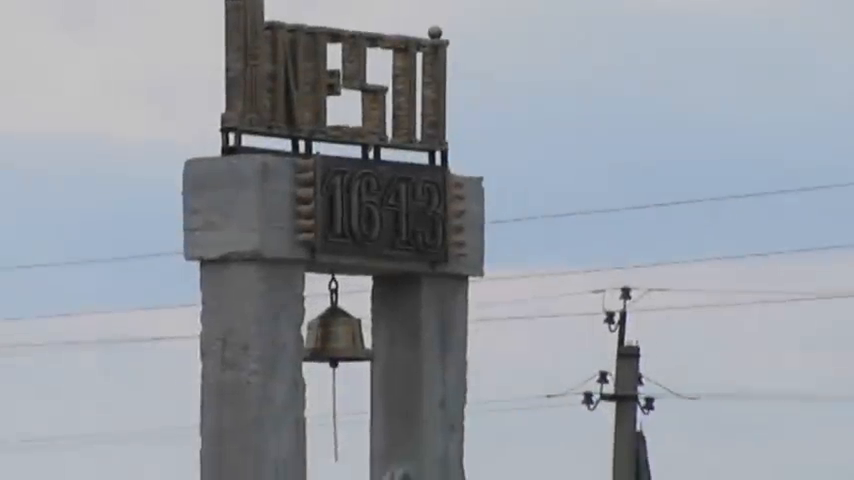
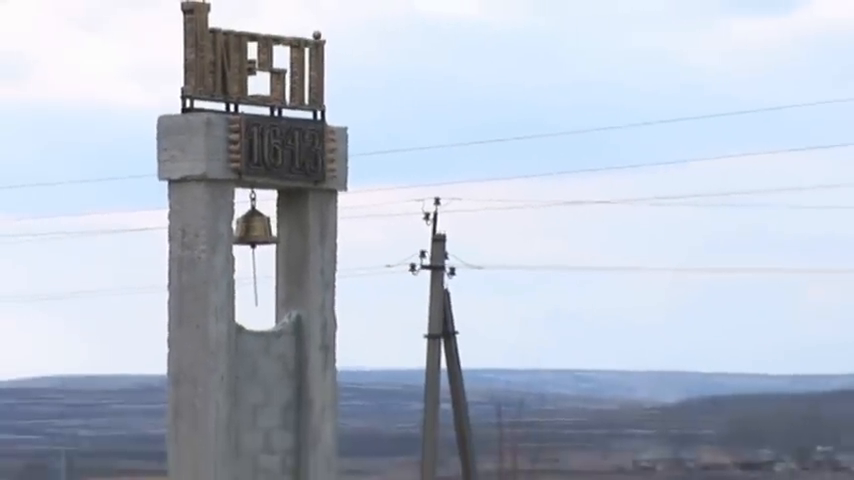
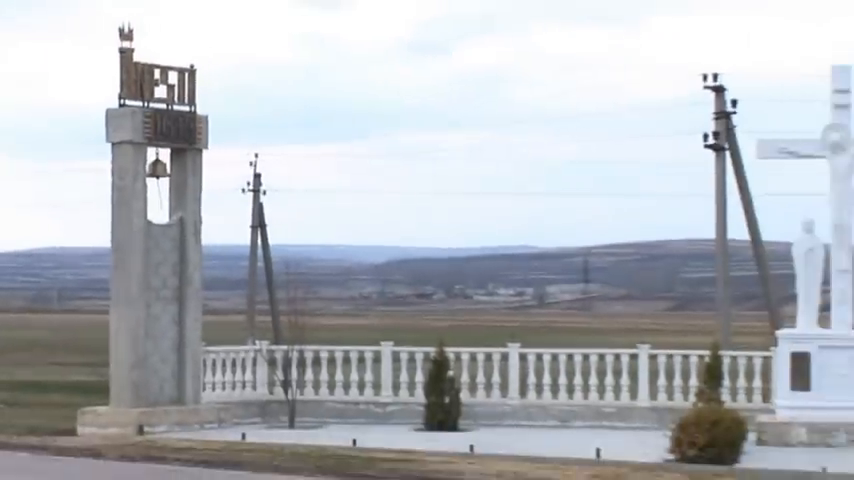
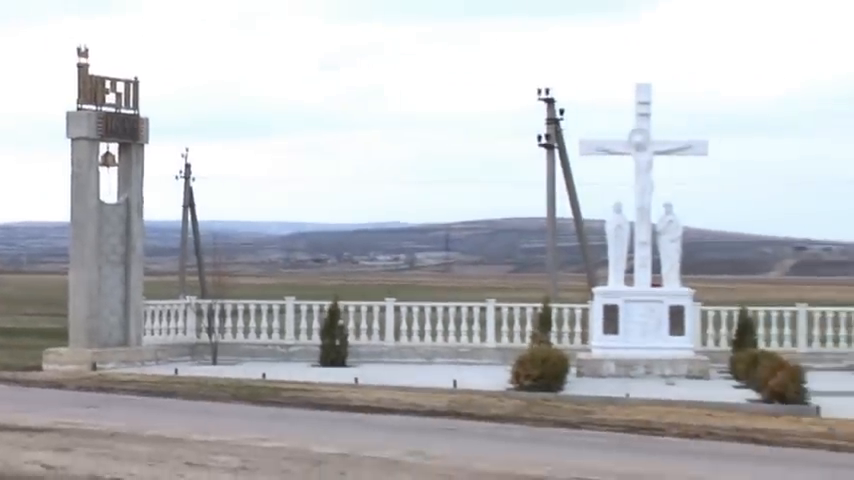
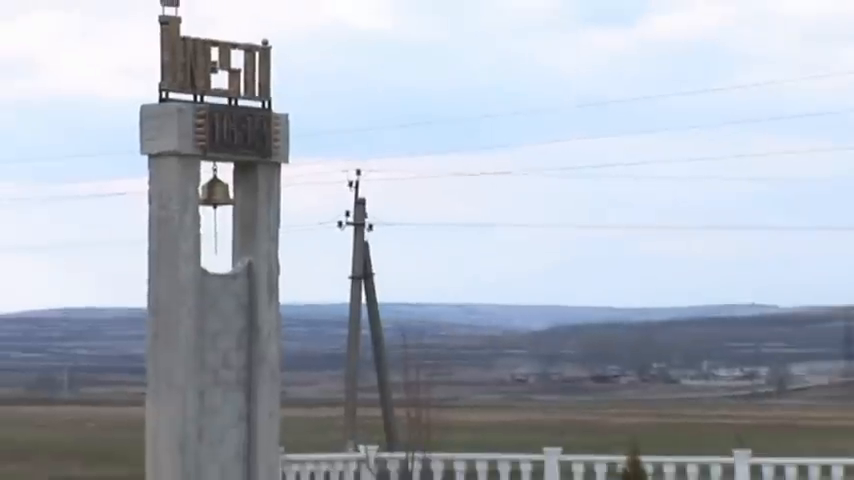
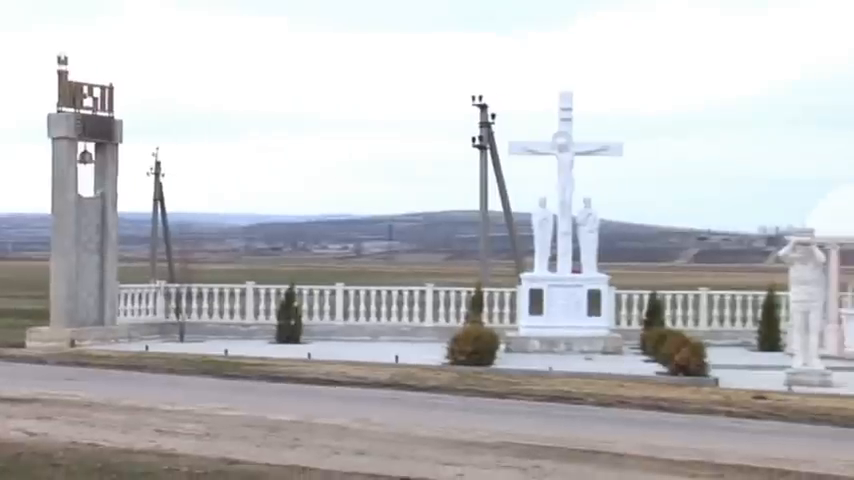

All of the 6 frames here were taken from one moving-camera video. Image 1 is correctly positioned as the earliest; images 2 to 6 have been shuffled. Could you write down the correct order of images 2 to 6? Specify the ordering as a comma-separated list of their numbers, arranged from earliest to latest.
2, 5, 3, 4, 6
